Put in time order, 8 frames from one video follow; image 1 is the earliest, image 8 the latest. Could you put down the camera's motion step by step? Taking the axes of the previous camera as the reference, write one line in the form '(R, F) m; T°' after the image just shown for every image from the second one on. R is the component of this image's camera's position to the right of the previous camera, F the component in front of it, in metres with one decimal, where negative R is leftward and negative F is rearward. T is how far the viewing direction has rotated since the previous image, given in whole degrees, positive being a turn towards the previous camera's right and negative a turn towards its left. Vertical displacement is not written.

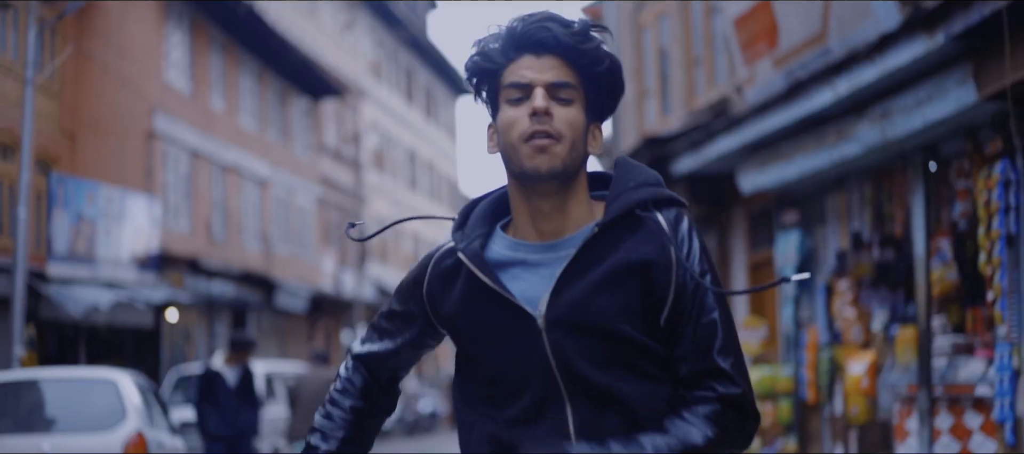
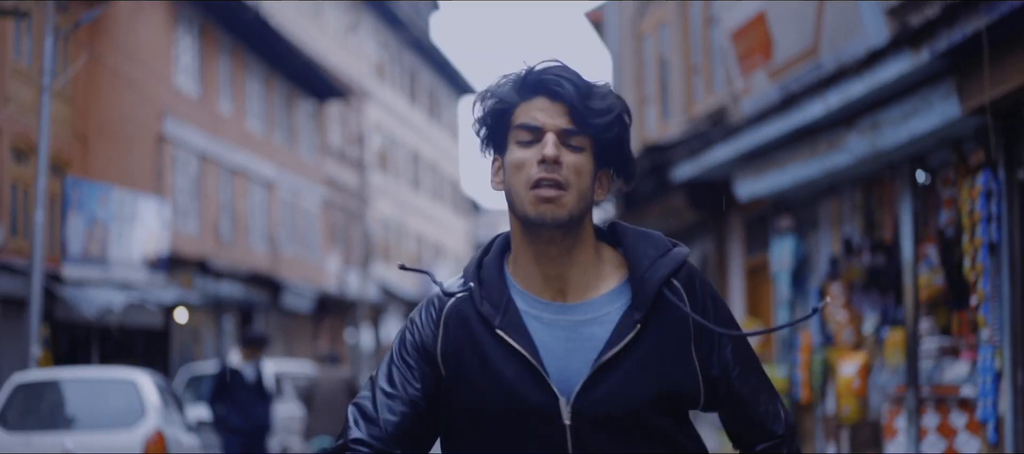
(0.0, -0.4) m; 0°
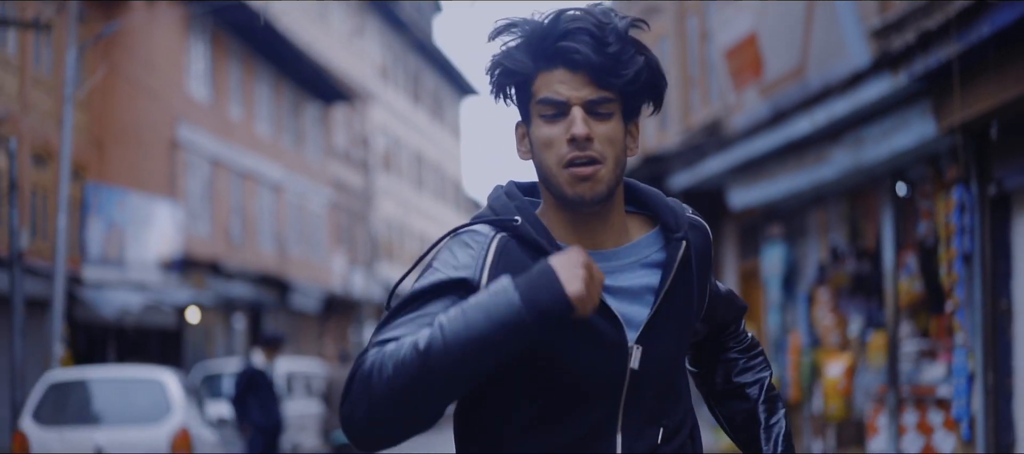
(0.0, -0.6) m; 0°
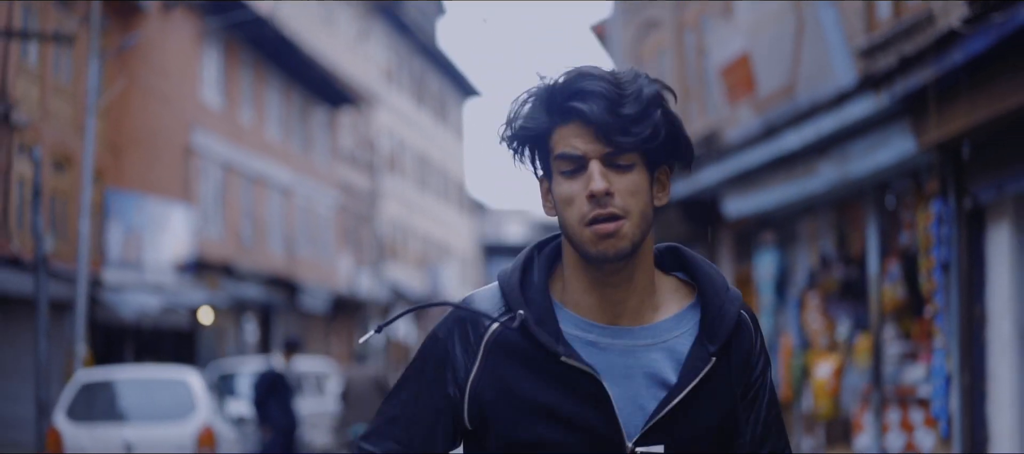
(0.0, -0.7) m; 0°
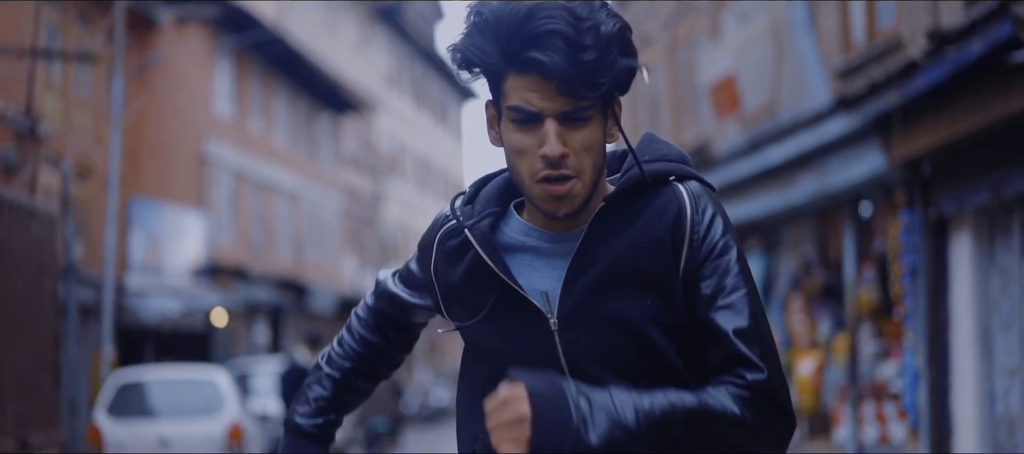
(-0.1, -1.0) m; 0°
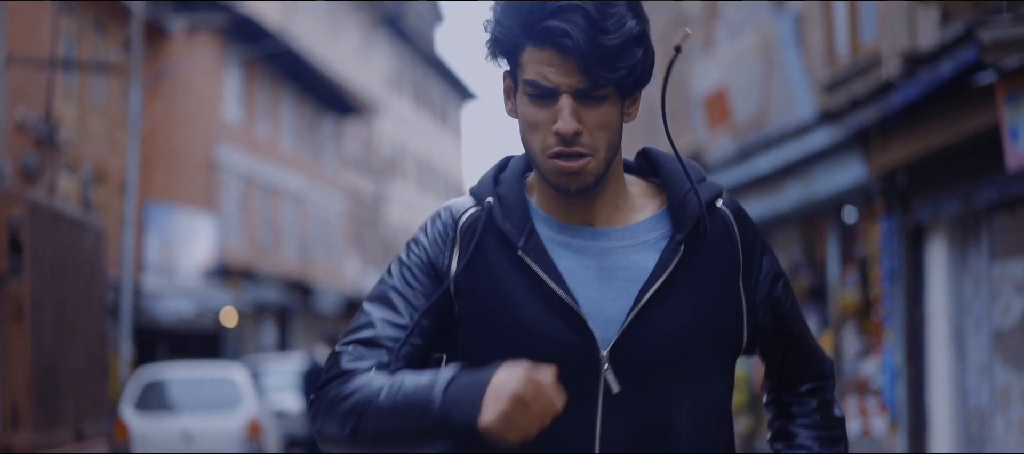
(0.0, -0.7) m; 0°
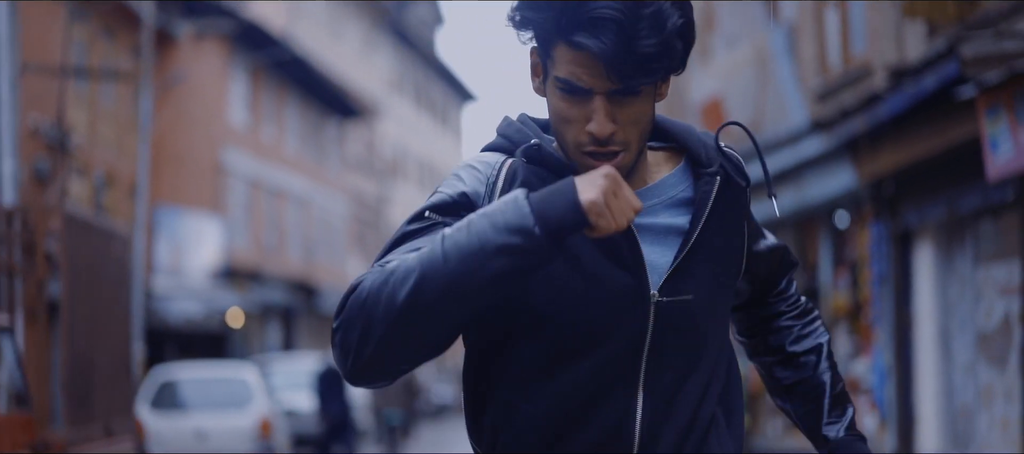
(0.0, -0.5) m; 0°
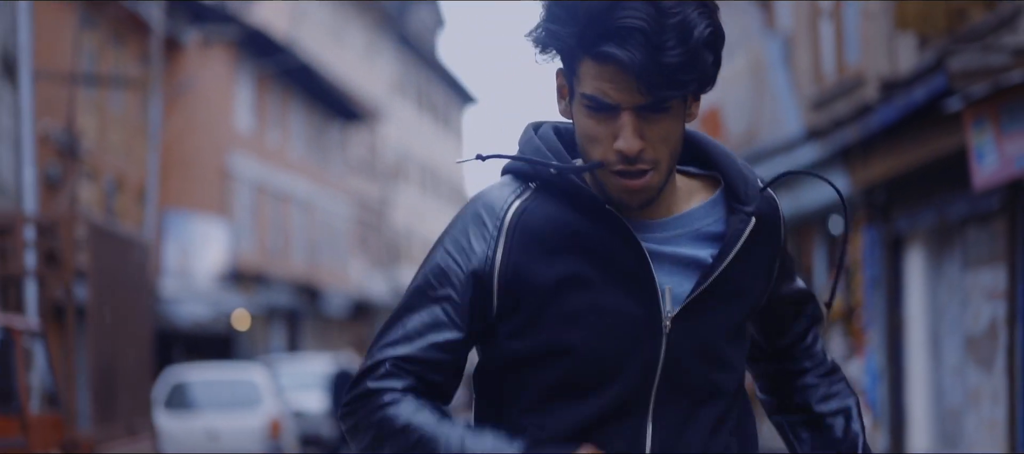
(0.0, -0.4) m; 0°
